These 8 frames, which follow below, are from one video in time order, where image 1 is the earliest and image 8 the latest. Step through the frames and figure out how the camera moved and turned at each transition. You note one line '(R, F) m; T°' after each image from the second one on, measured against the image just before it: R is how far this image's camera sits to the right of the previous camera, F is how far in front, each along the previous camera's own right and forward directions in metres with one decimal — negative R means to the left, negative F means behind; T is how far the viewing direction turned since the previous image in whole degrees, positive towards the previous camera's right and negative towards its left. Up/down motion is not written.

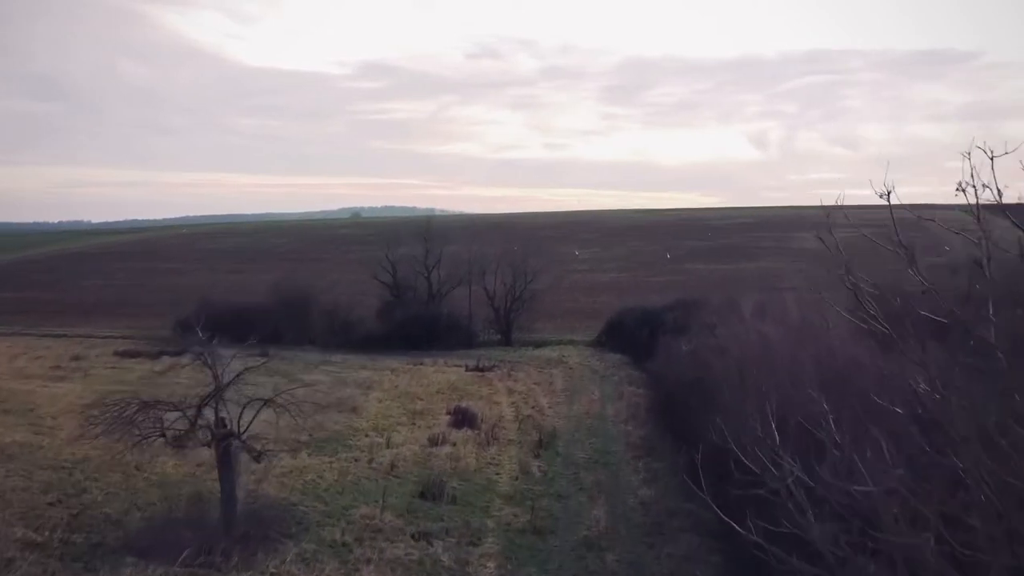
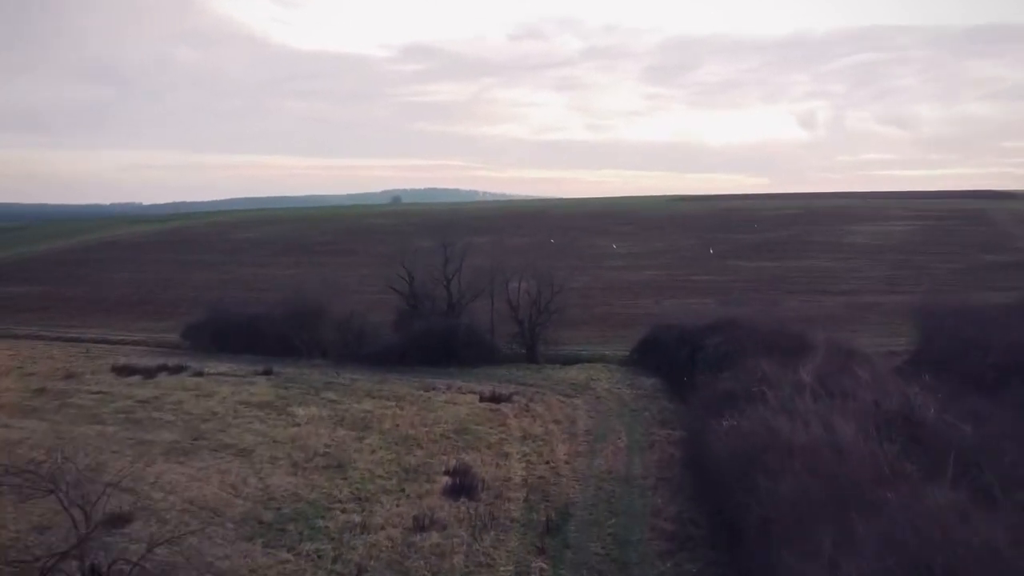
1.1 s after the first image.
(+0.5, +2.0) m; -3°
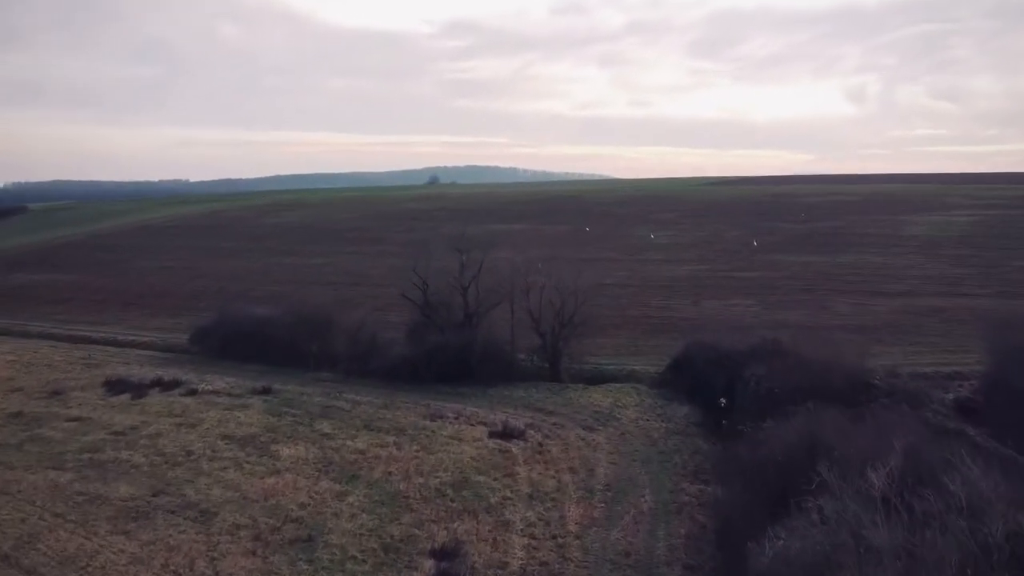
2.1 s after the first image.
(+0.5, +1.9) m; -3°
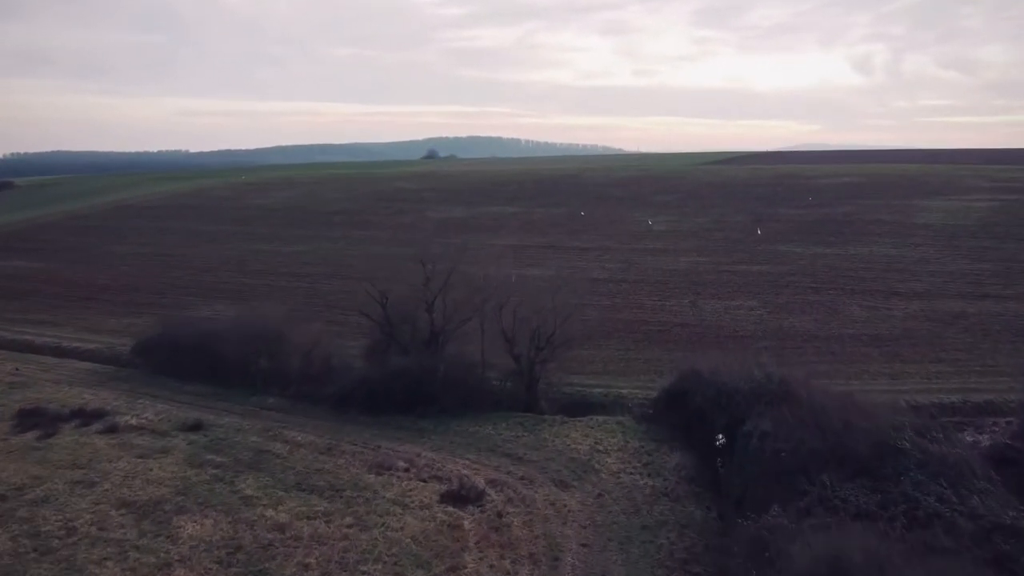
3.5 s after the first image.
(+0.7, +2.5) m; 0°
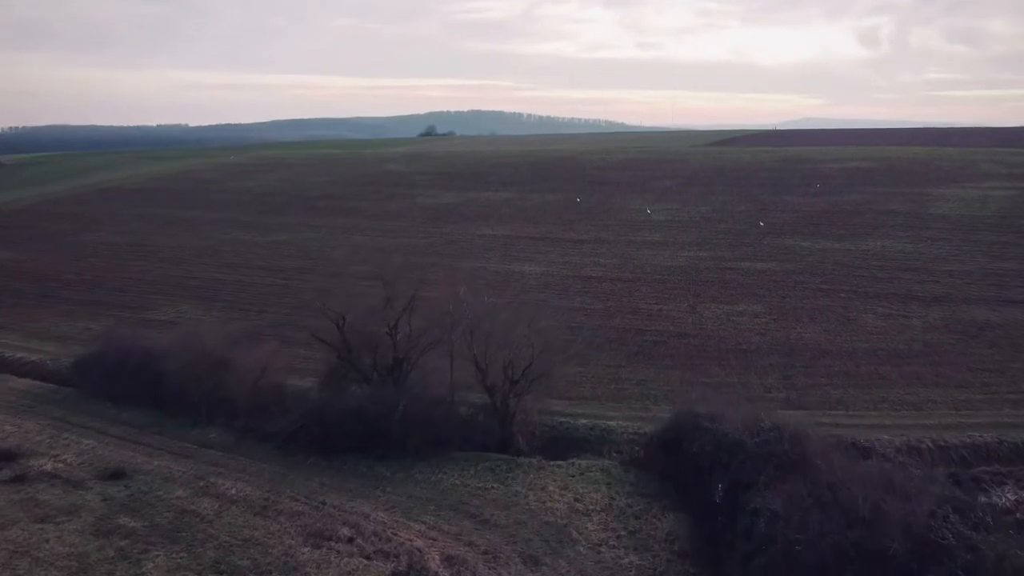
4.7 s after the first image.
(+0.6, +2.3) m; 0°
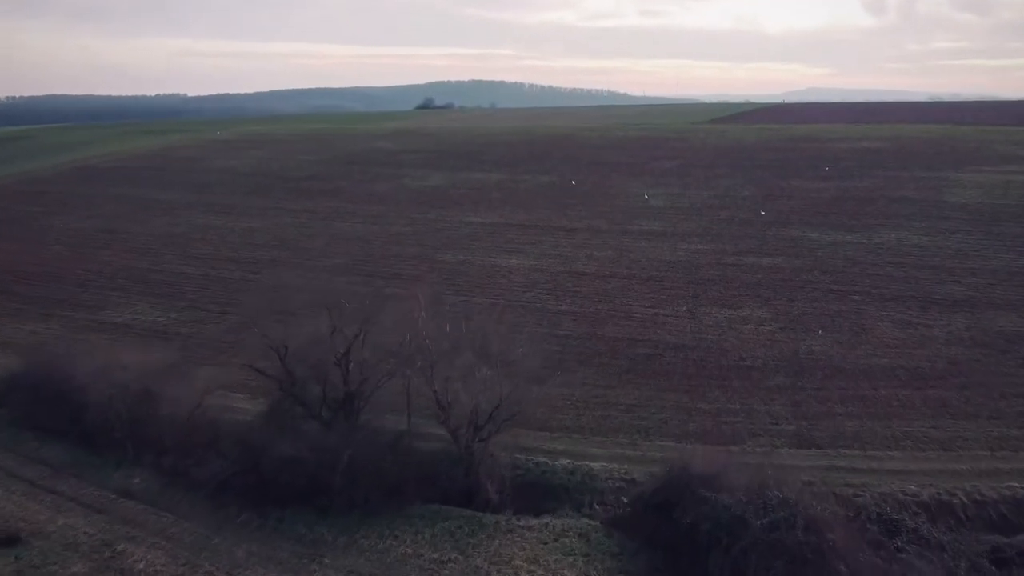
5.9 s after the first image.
(+0.6, +2.3) m; 0°
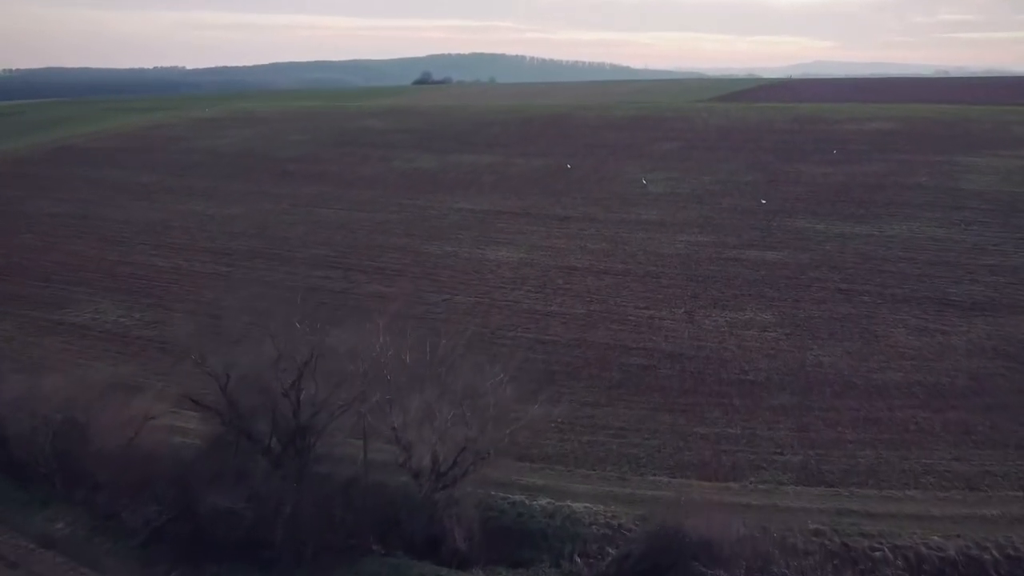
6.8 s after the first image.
(+0.5, +1.7) m; 0°
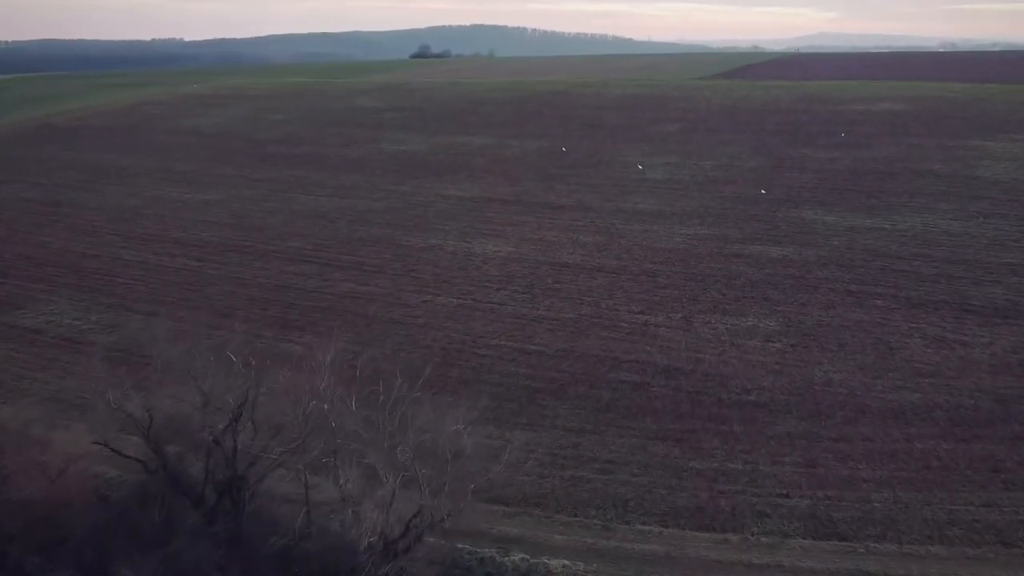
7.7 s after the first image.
(+0.5, +1.8) m; 0°
